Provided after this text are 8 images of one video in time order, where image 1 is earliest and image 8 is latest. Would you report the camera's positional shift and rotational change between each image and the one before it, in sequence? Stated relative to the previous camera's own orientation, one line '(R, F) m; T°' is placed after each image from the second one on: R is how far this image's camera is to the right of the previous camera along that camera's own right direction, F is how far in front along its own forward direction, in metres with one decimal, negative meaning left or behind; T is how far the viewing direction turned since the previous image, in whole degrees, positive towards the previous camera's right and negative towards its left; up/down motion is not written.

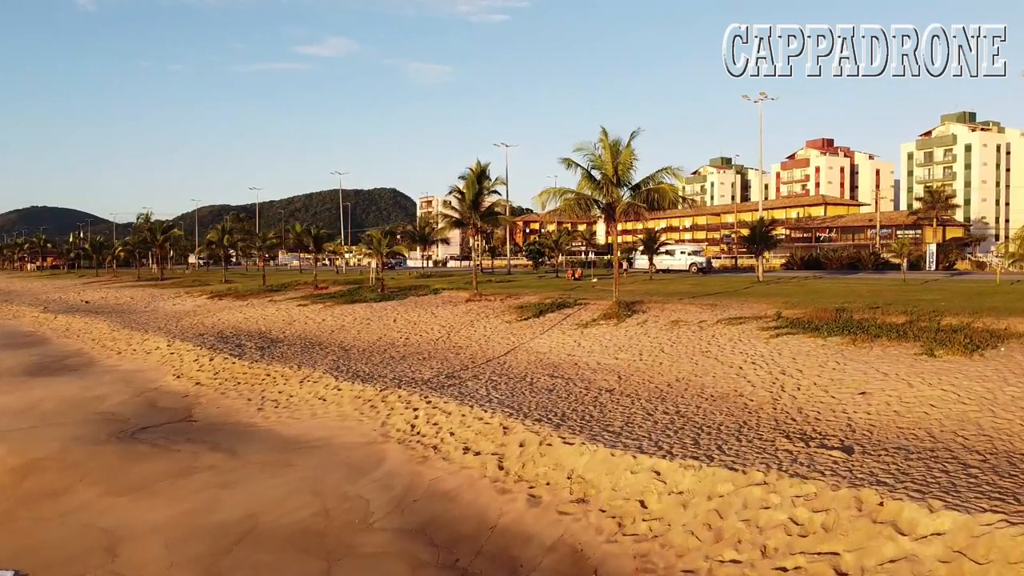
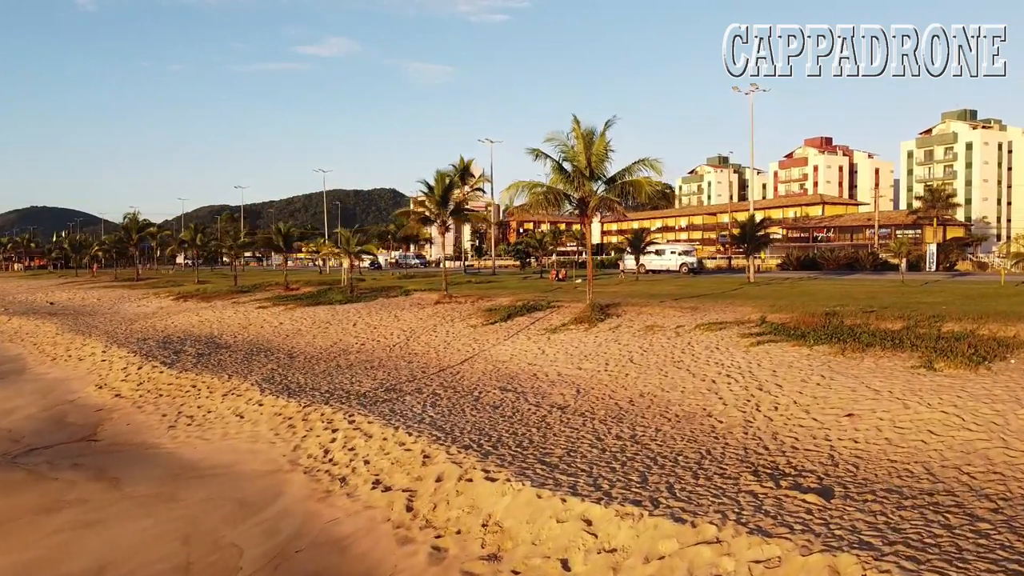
(+1.1, +1.9) m; 0°
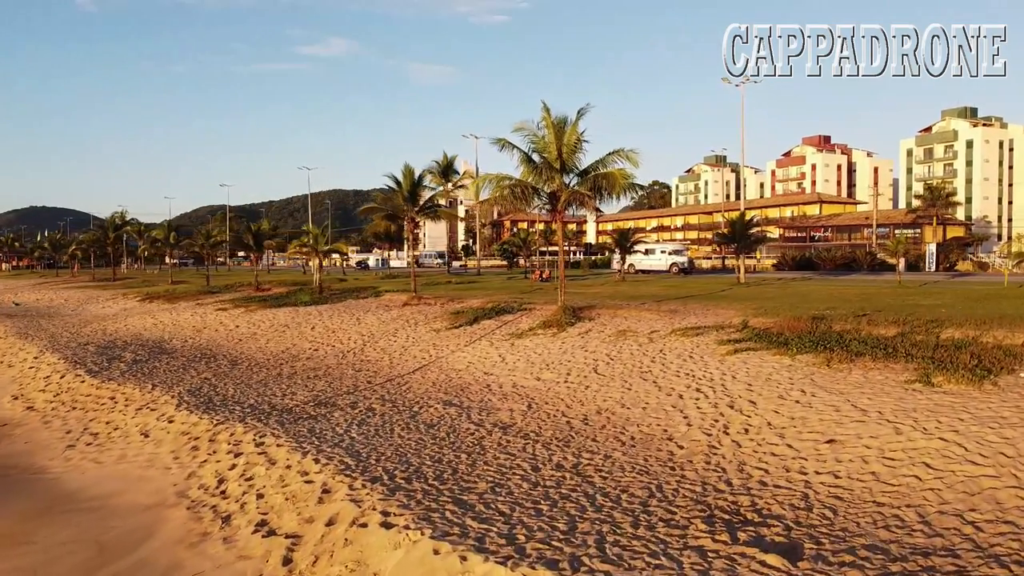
(+1.0, +1.6) m; 0°
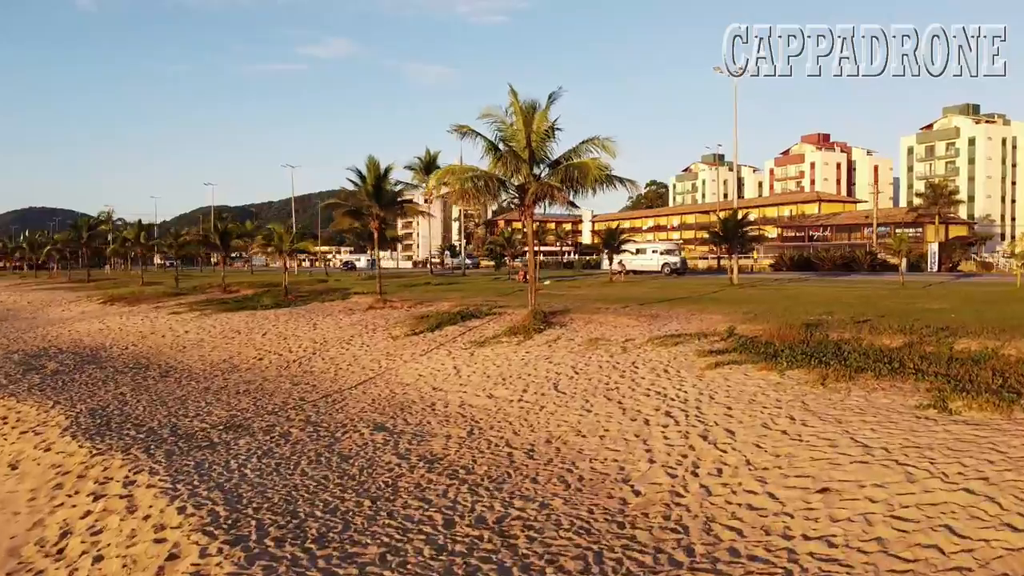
(+0.9, +1.9) m; 0°
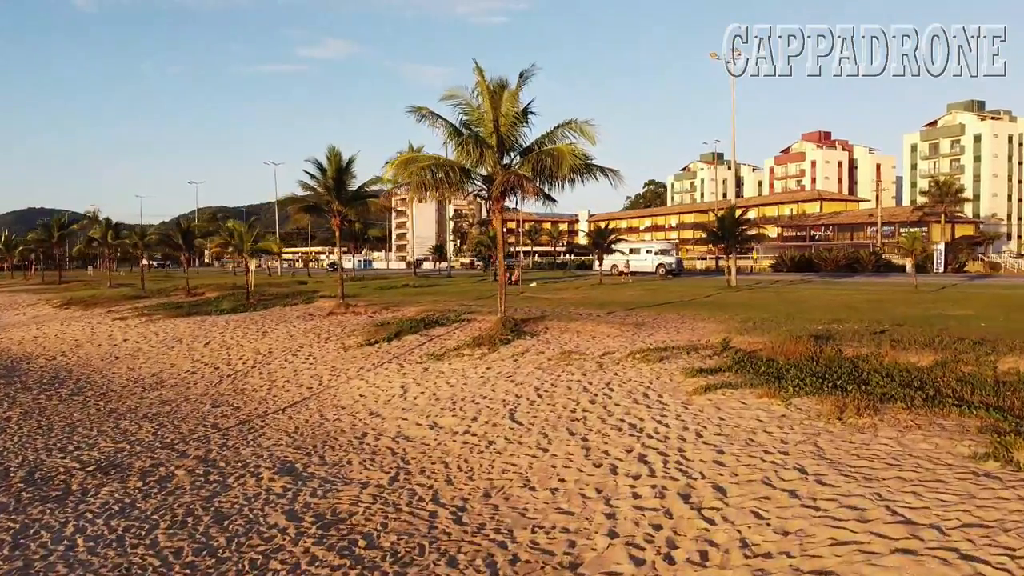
(+0.8, +2.2) m; 0°
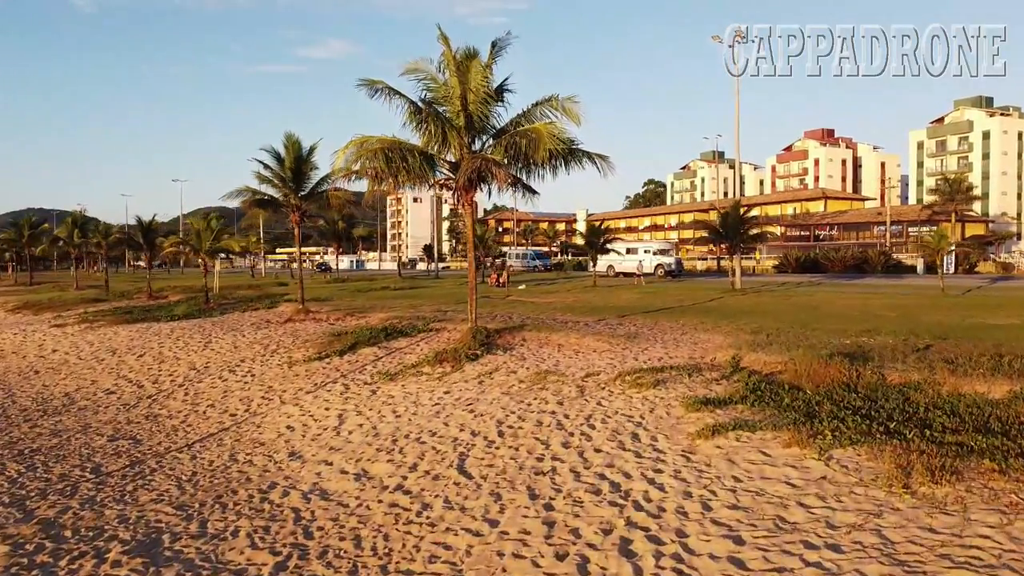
(+0.6, +2.4) m; 0°
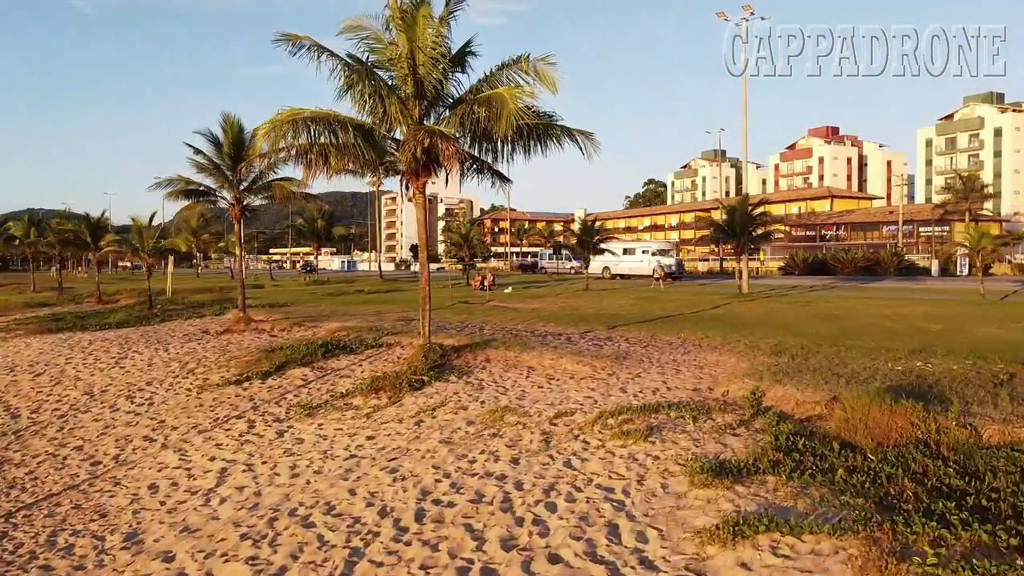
(+0.6, +2.7) m; 0°
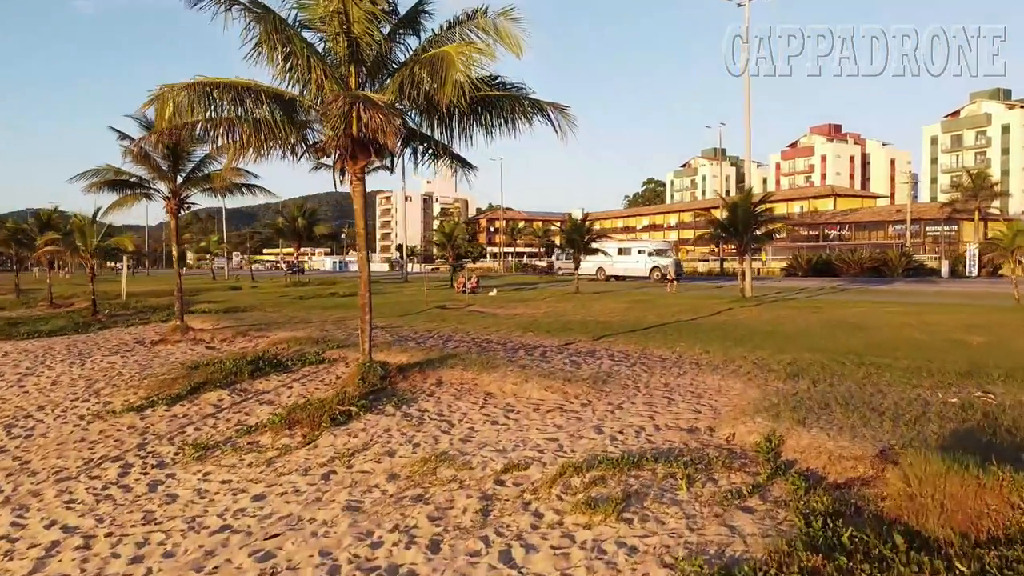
(+0.6, +2.1) m; 0°
